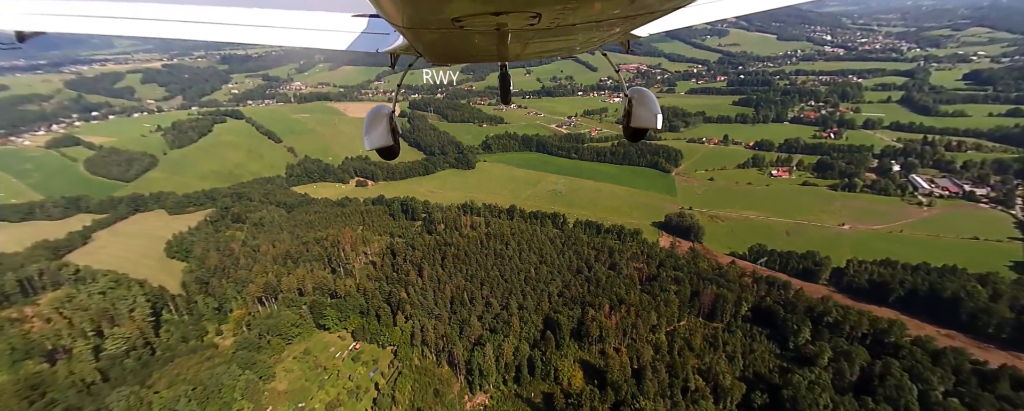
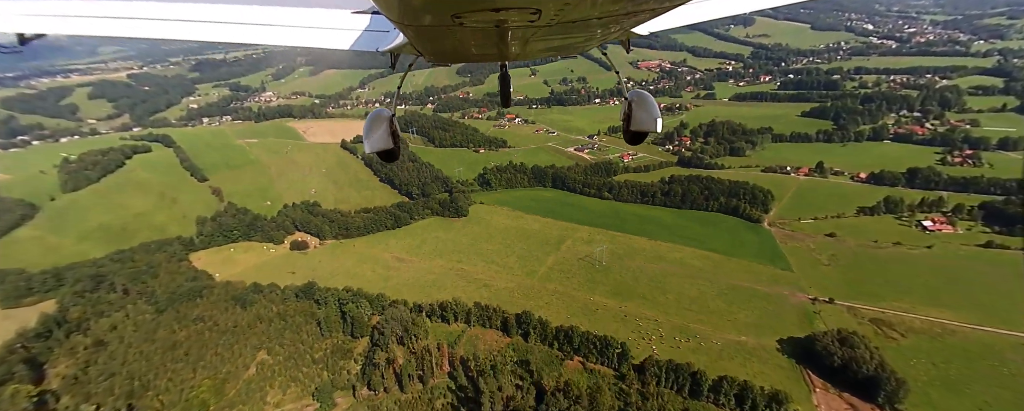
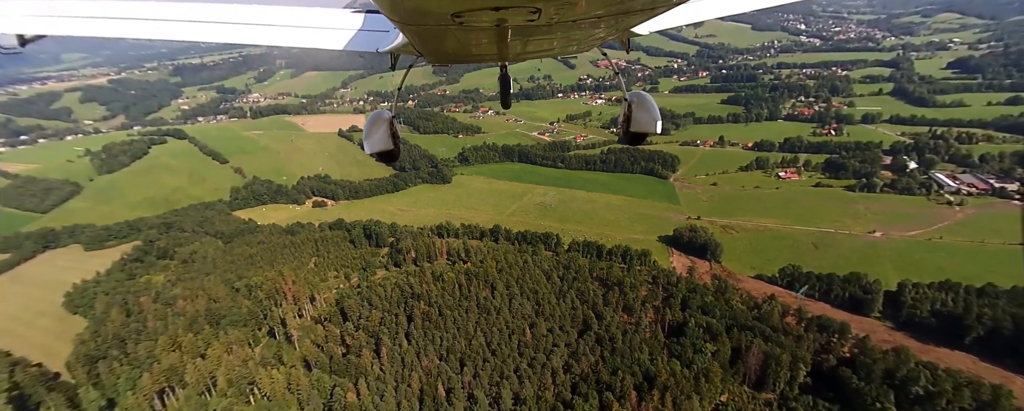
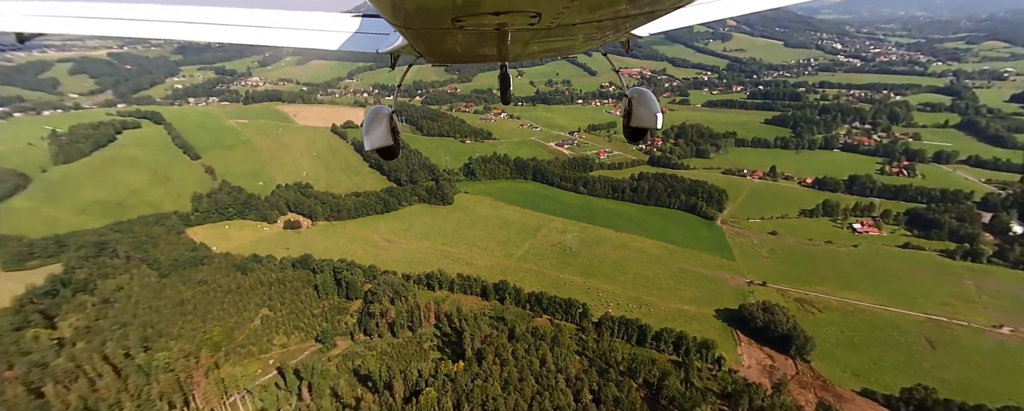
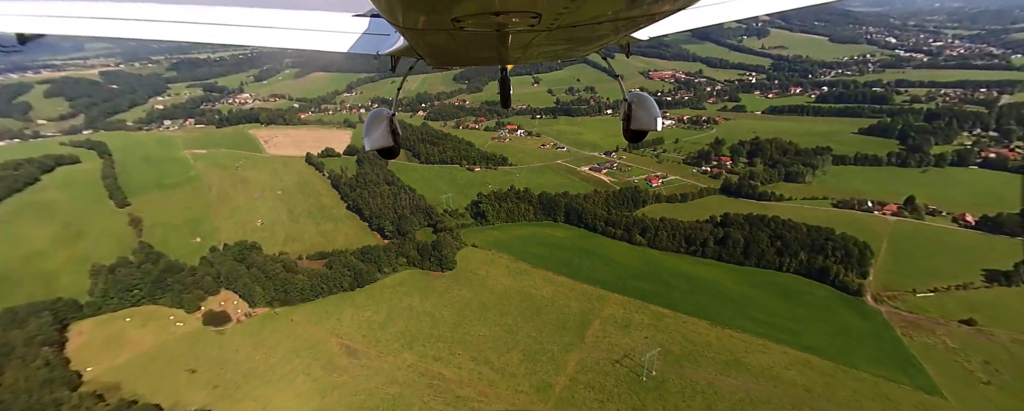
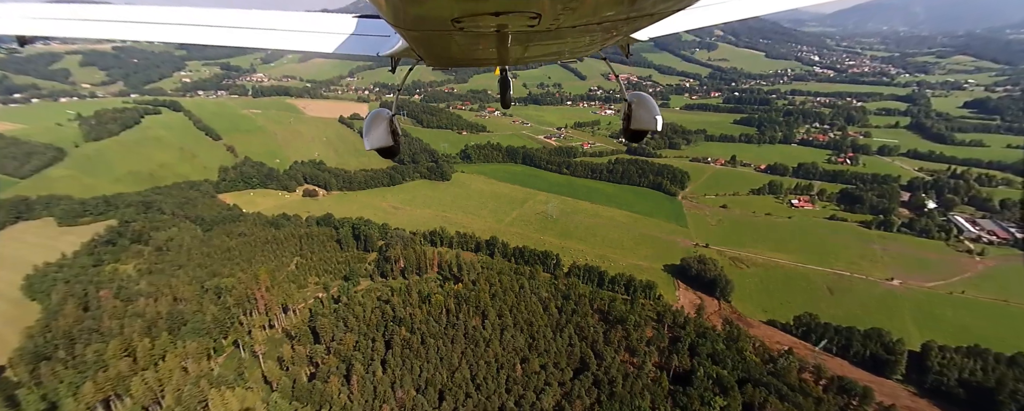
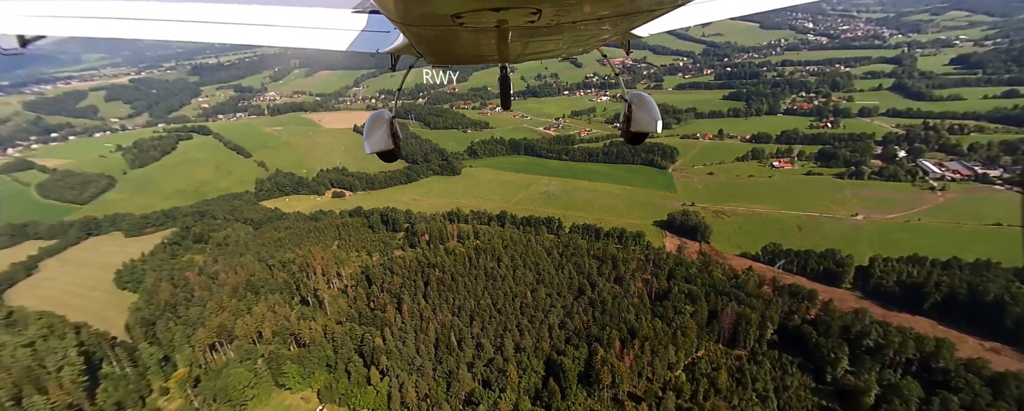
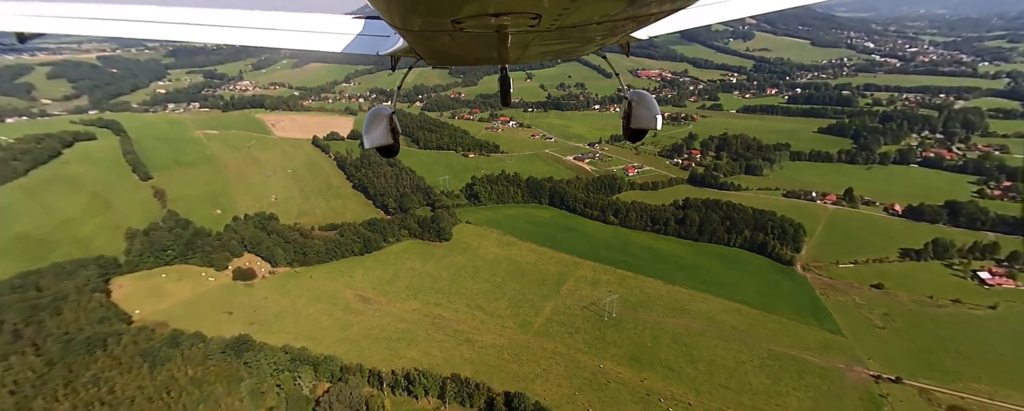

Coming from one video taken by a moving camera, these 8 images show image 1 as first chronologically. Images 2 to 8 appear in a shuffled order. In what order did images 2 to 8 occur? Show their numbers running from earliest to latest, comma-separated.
7, 3, 6, 4, 2, 8, 5
